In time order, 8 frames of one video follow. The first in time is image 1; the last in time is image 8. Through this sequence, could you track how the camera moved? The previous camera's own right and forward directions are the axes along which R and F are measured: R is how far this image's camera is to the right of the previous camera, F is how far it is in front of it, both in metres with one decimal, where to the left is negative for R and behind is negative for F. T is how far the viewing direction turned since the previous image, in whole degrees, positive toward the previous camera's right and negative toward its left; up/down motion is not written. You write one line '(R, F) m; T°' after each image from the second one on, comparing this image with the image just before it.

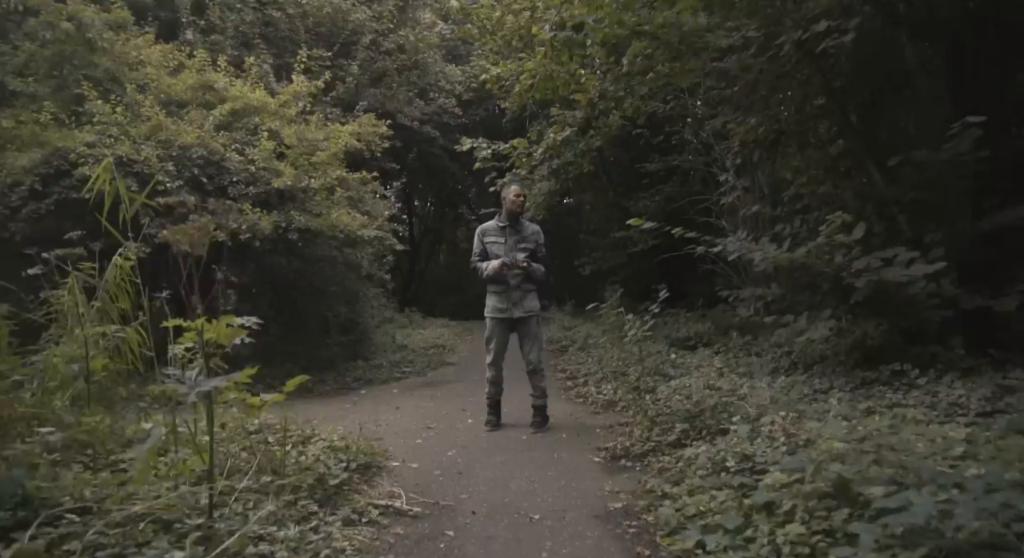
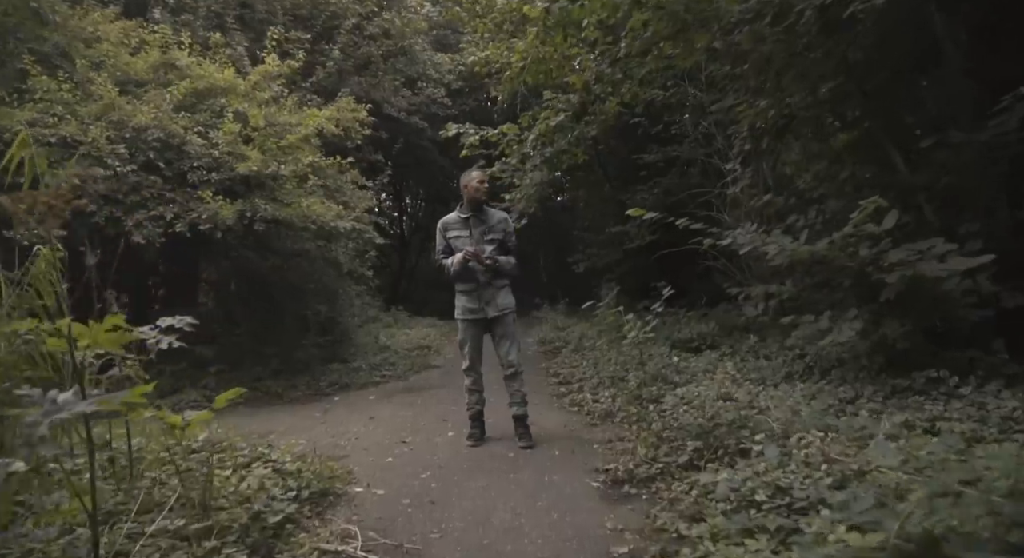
(+0.1, +0.7) m; +1°
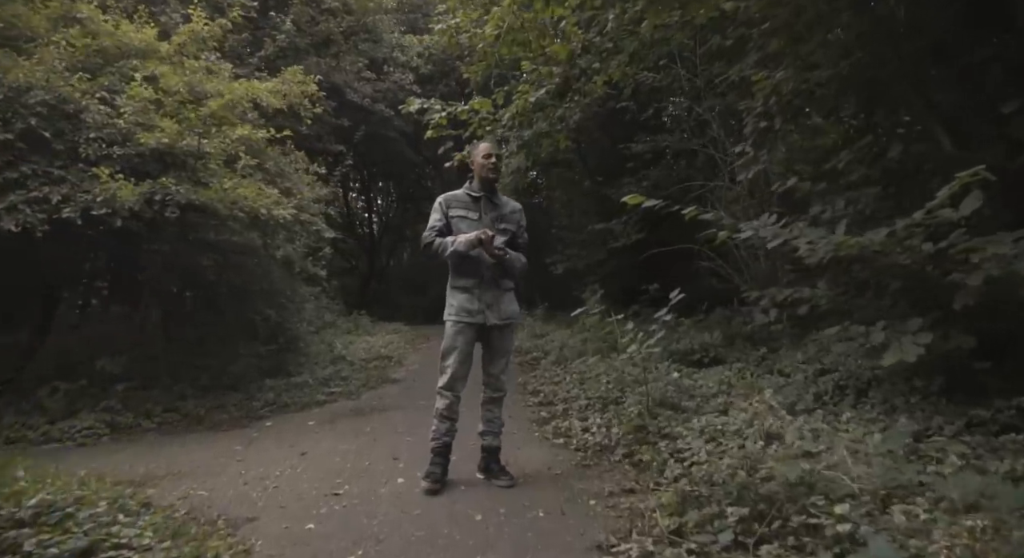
(0.0, +1.3) m; +2°
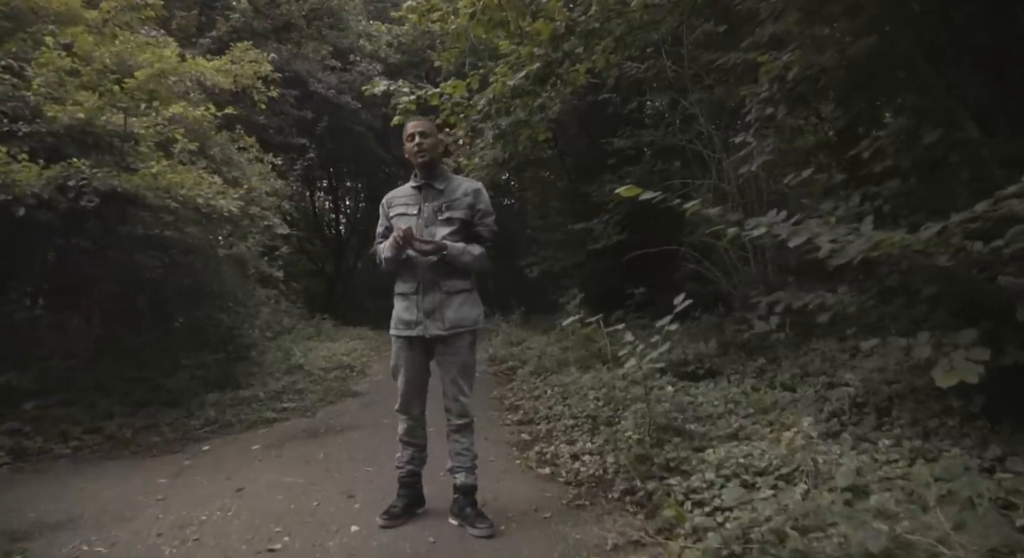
(-0.1, +0.8) m; +2°
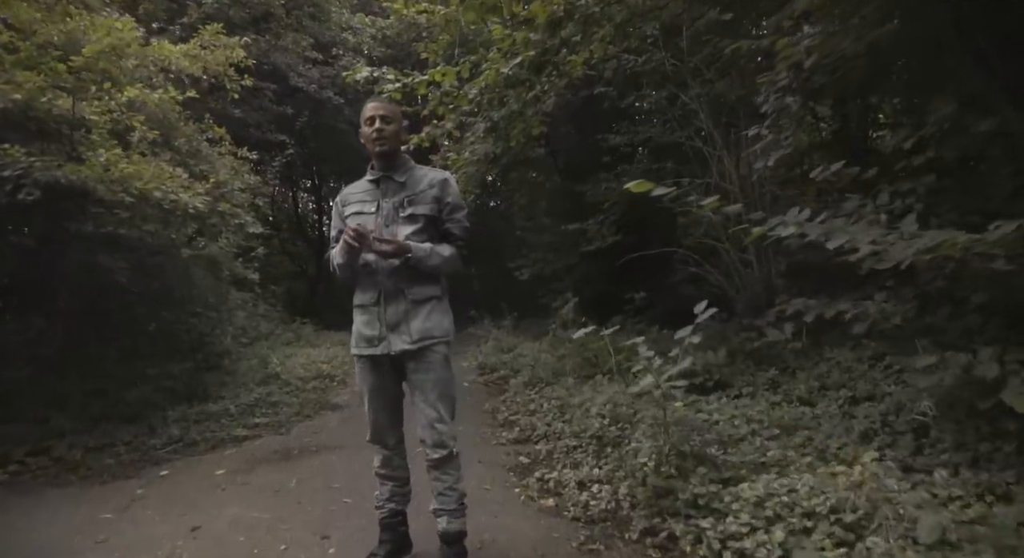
(-0.1, +0.5) m; +1°
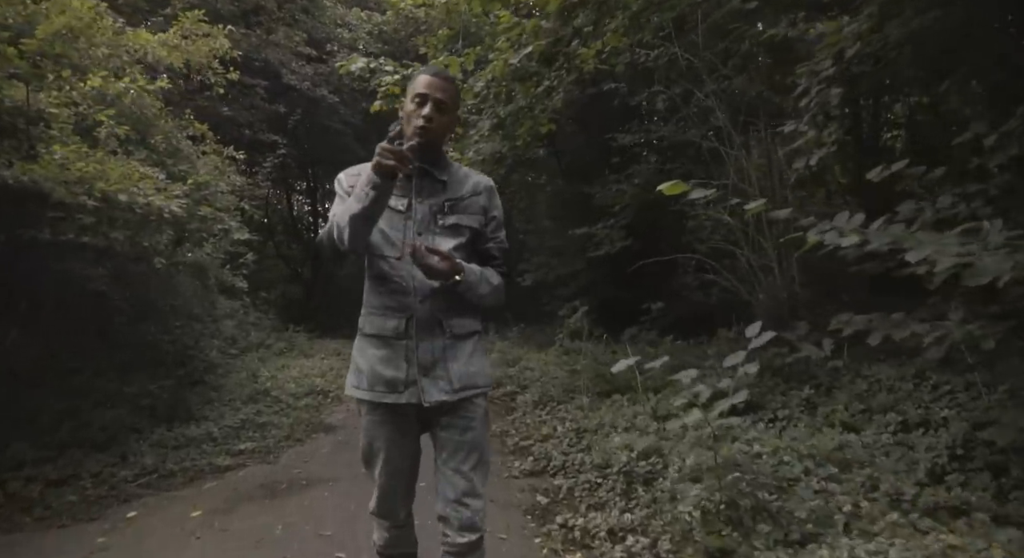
(-0.1, +0.6) m; 0°
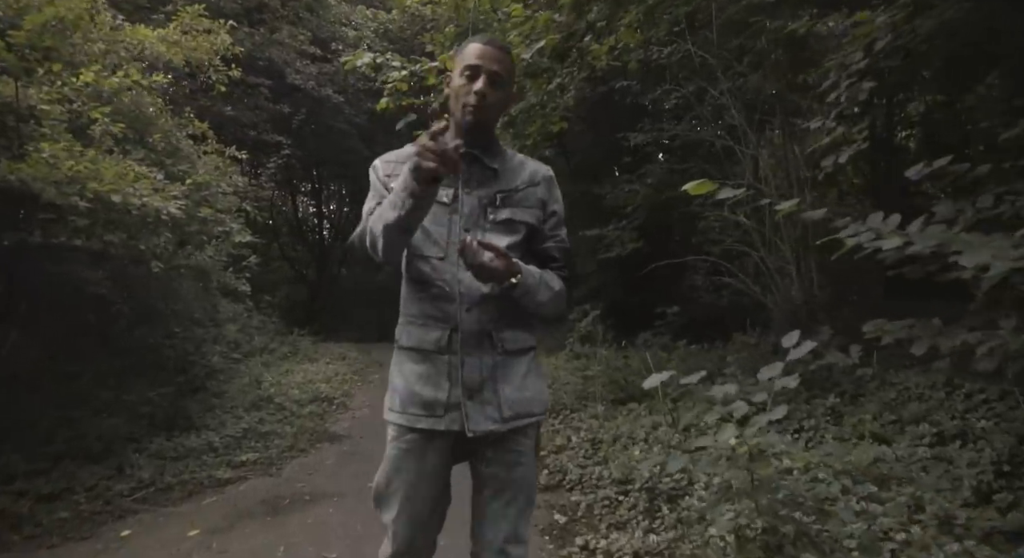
(-0.1, +0.2) m; 0°
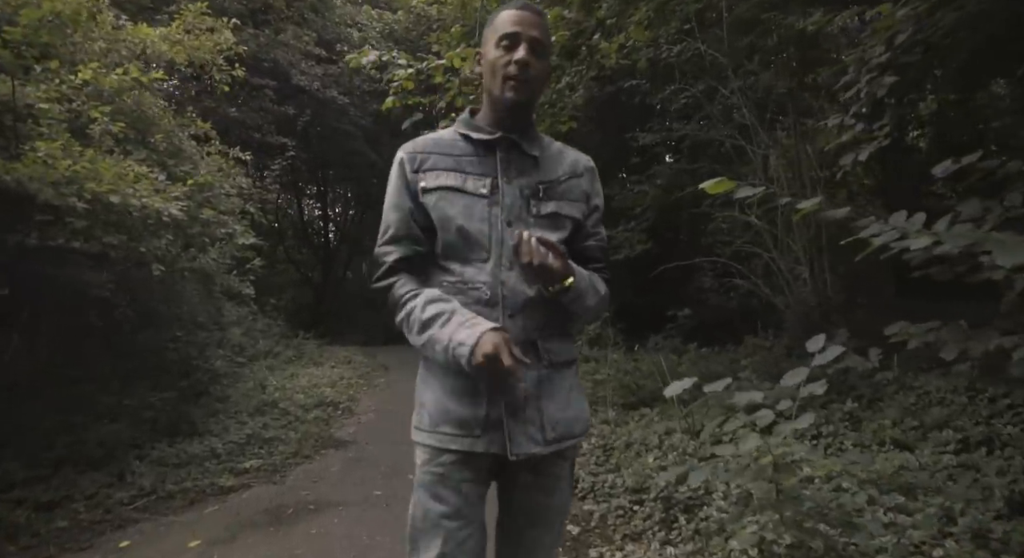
(0.0, +0.1) m; 0°
